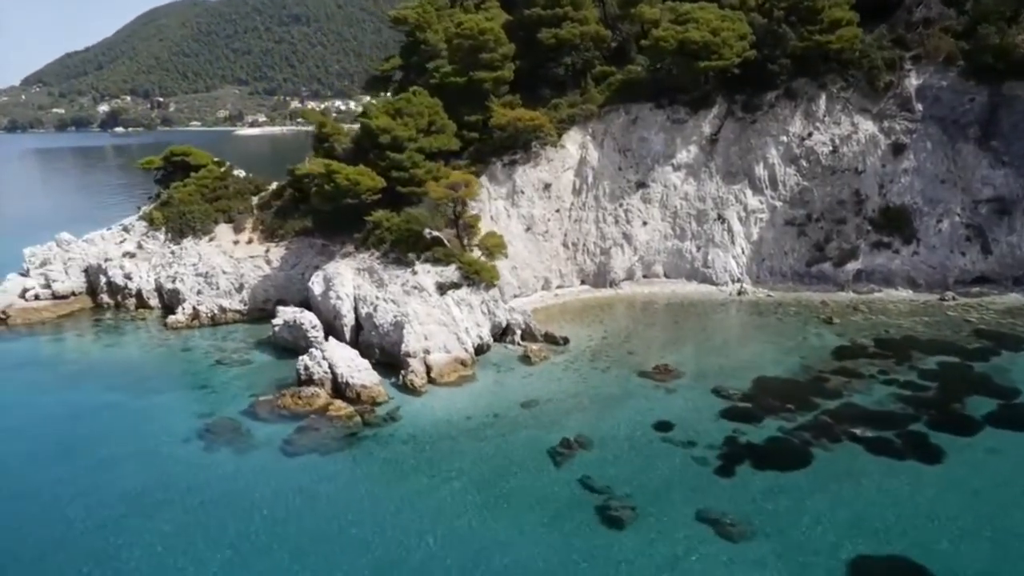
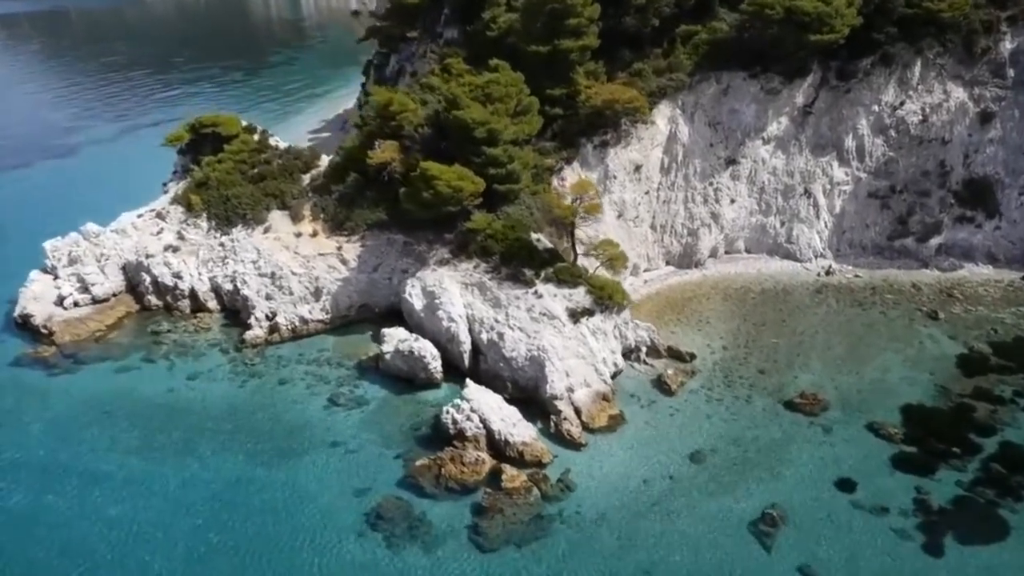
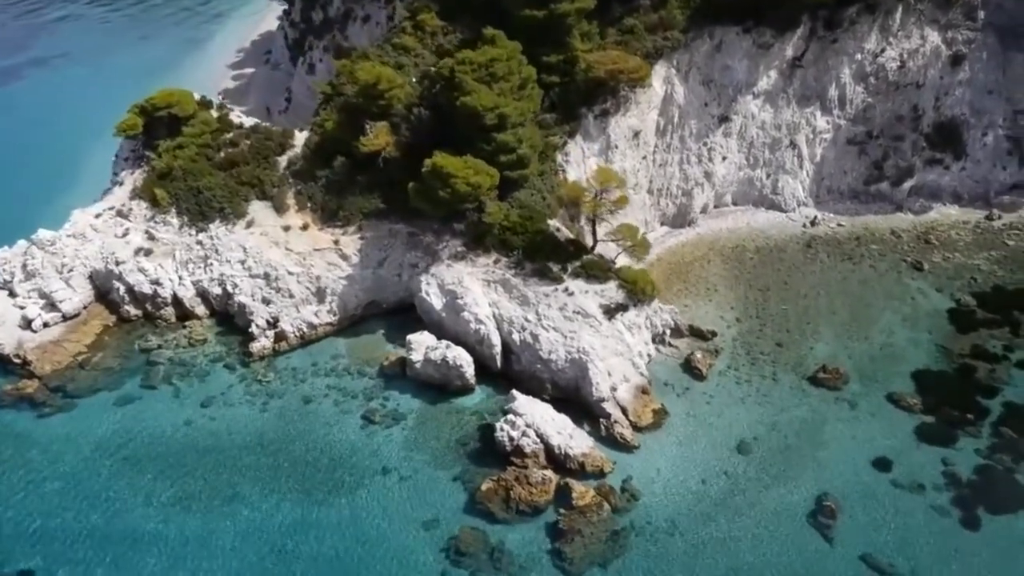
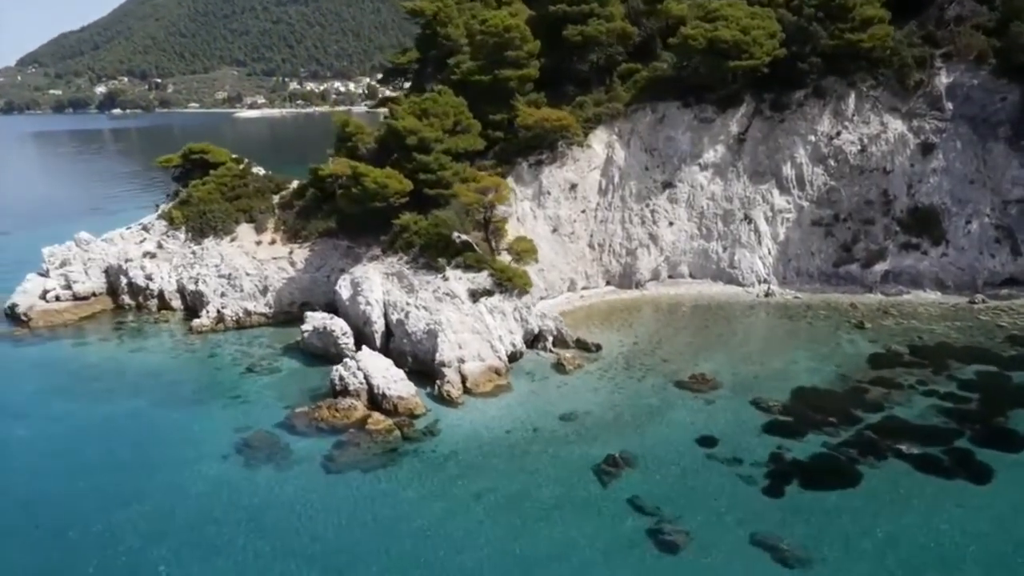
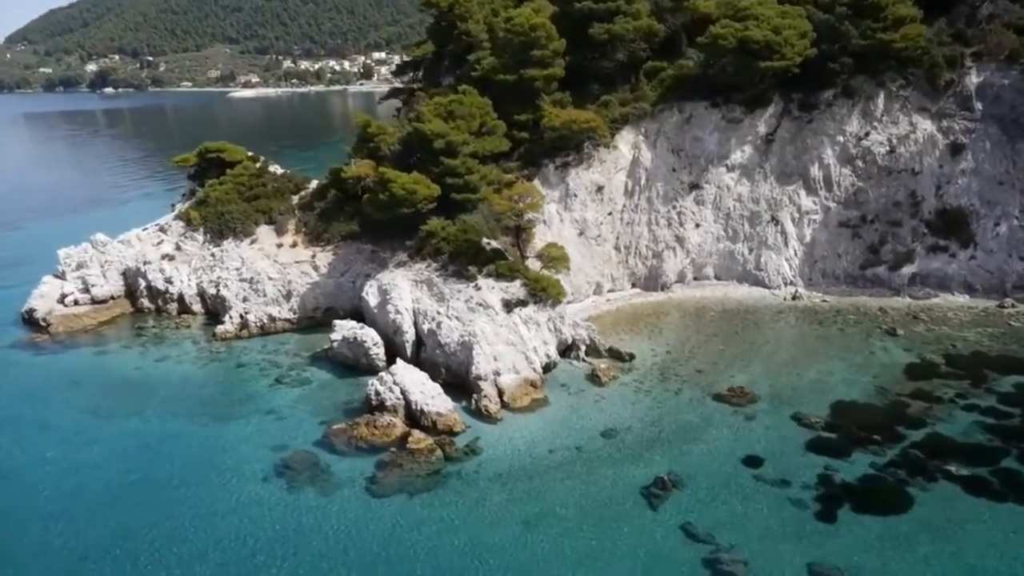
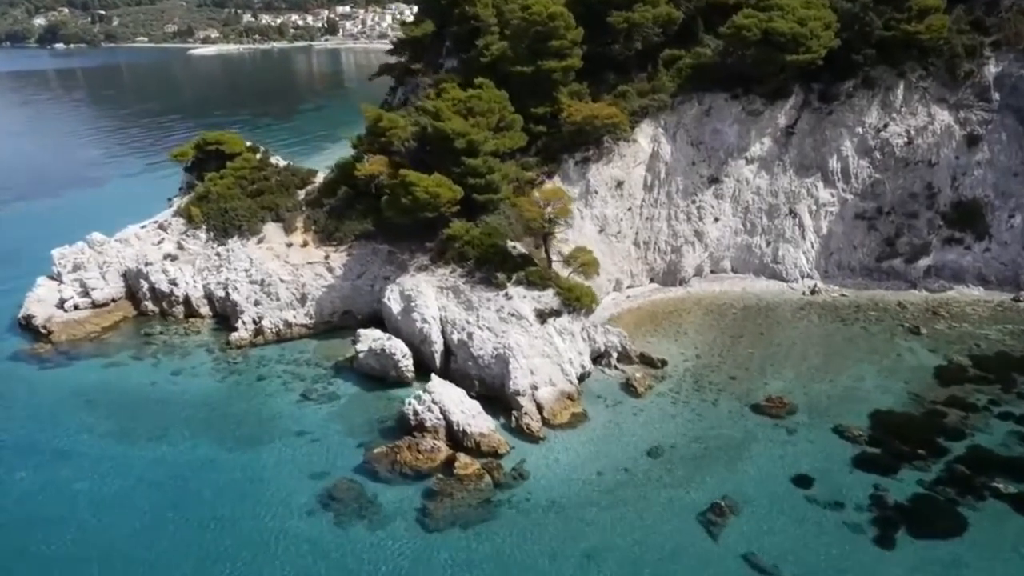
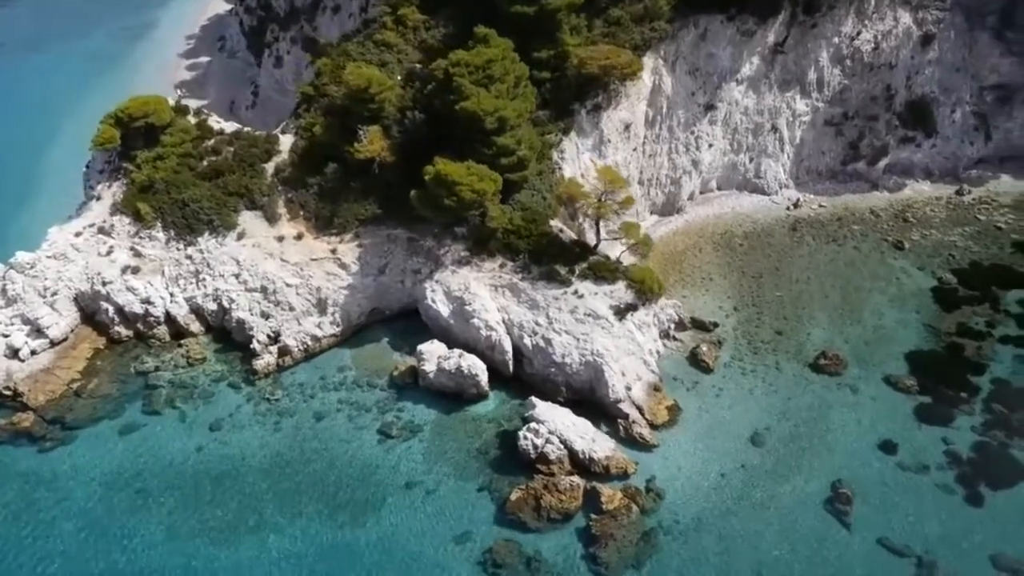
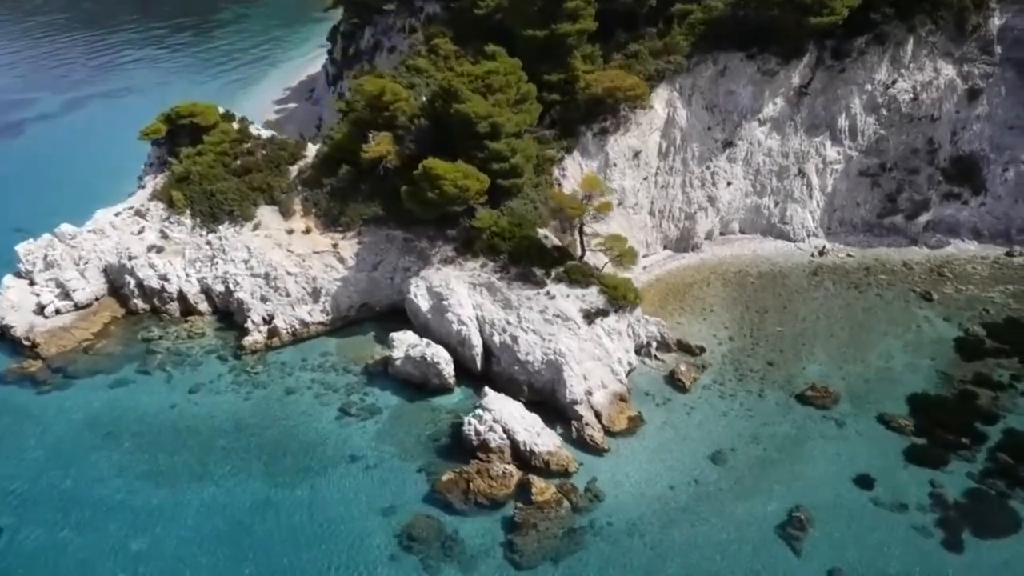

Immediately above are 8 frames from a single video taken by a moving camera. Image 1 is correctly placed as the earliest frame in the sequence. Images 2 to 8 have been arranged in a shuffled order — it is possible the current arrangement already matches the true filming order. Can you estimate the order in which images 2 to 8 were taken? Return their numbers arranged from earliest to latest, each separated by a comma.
4, 5, 6, 2, 8, 3, 7
